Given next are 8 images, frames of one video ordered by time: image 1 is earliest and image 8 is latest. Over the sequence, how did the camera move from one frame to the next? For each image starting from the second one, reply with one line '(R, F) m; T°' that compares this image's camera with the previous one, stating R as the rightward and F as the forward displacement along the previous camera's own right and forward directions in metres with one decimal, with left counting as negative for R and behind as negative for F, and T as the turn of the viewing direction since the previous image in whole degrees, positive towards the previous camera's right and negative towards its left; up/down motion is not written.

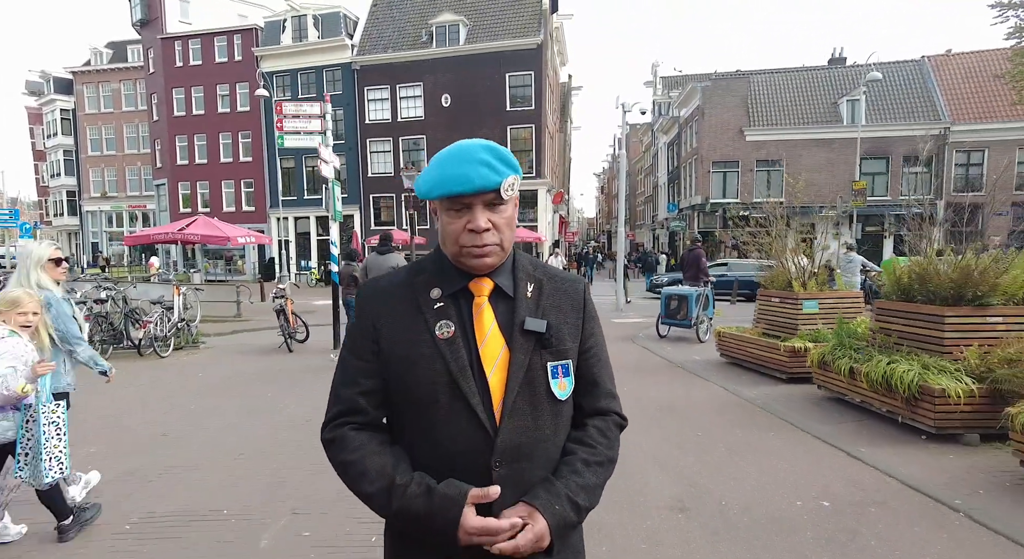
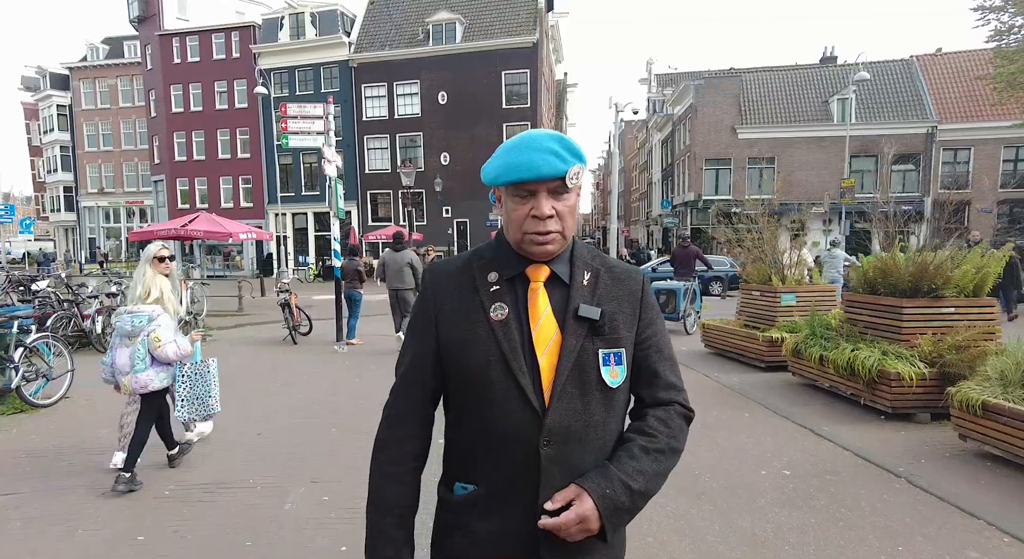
(0.0, -0.4) m; 0°
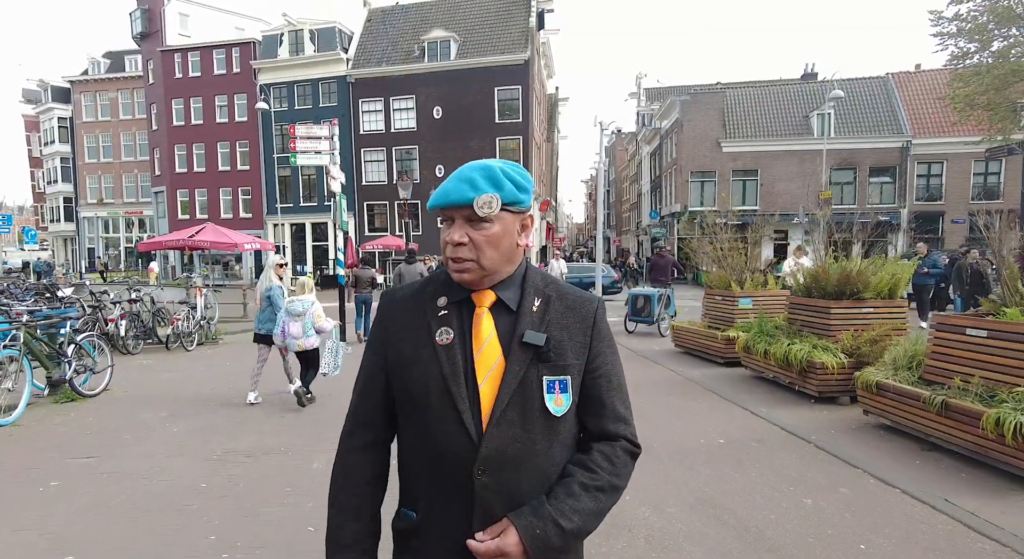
(+0.1, -0.9) m; +1°
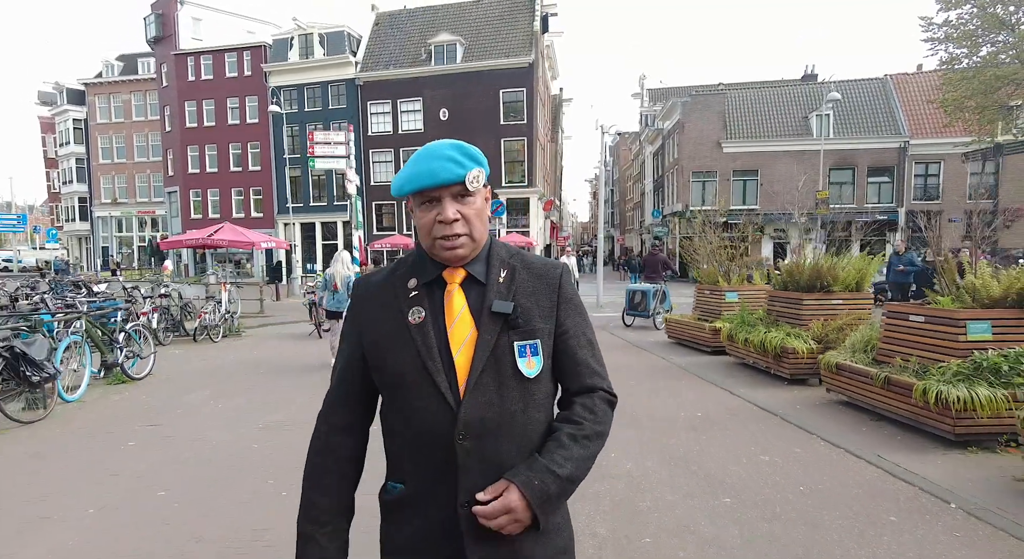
(0.0, -0.7) m; 0°
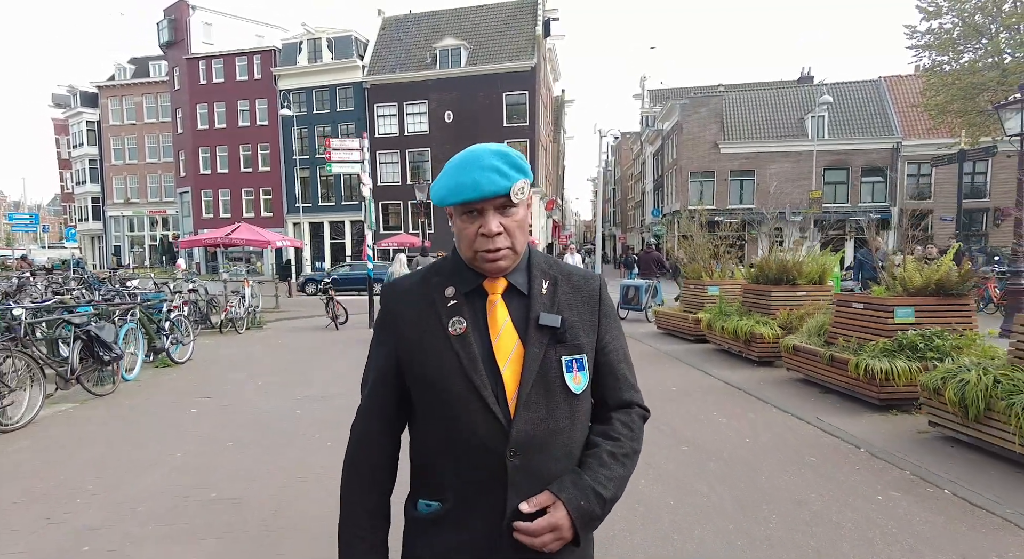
(0.0, -0.9) m; 0°
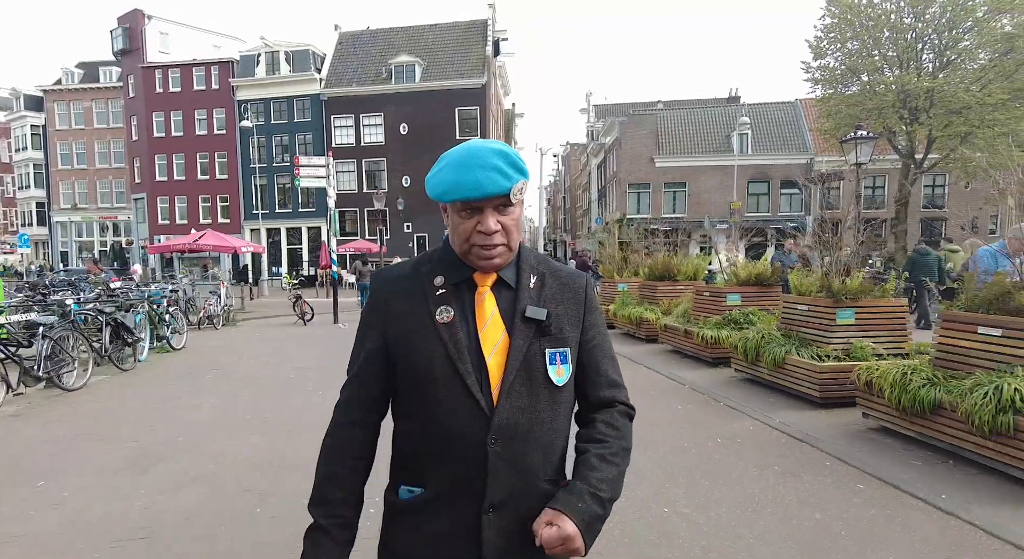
(+0.2, -2.0) m; +5°
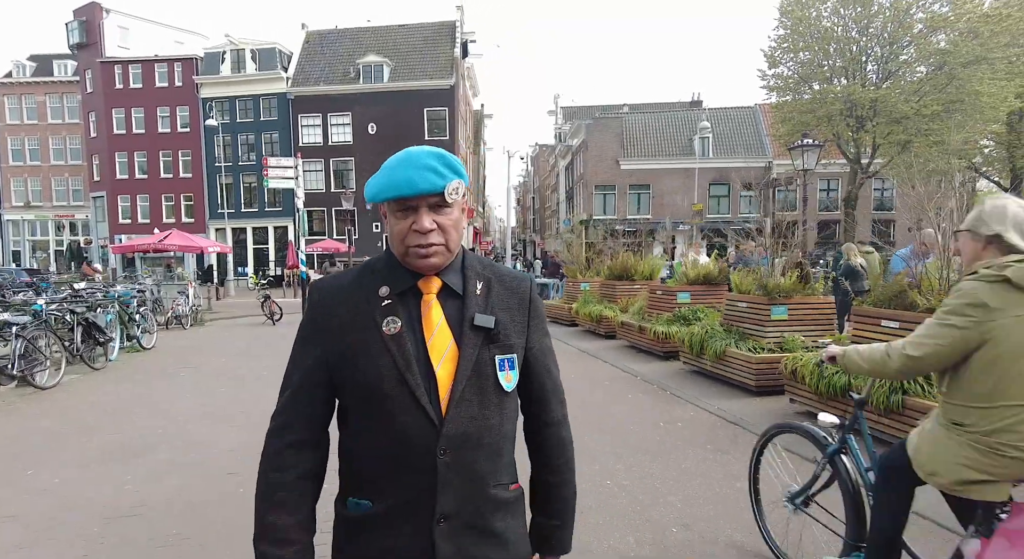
(+0.1, -0.4) m; +3°
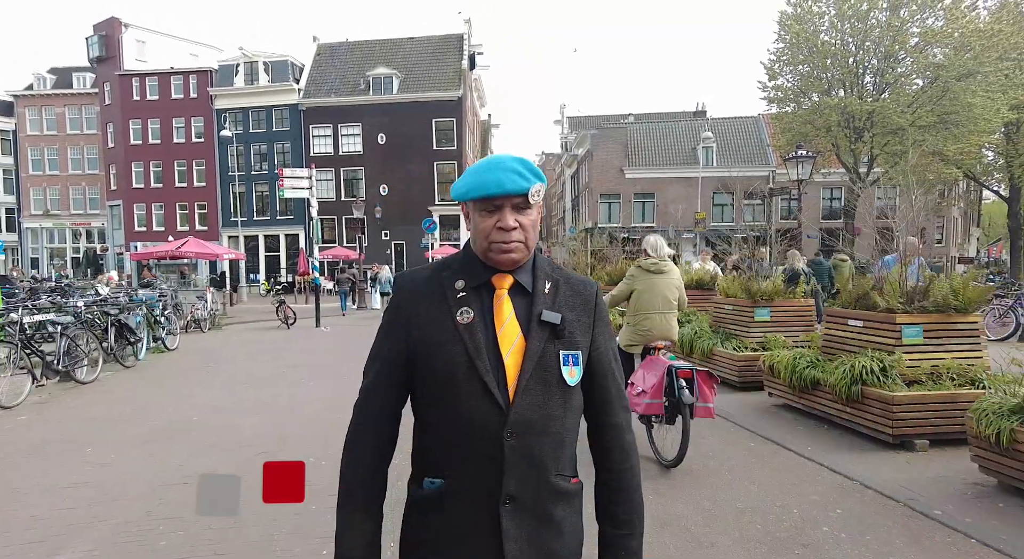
(+0.1, -0.5) m; -1°
